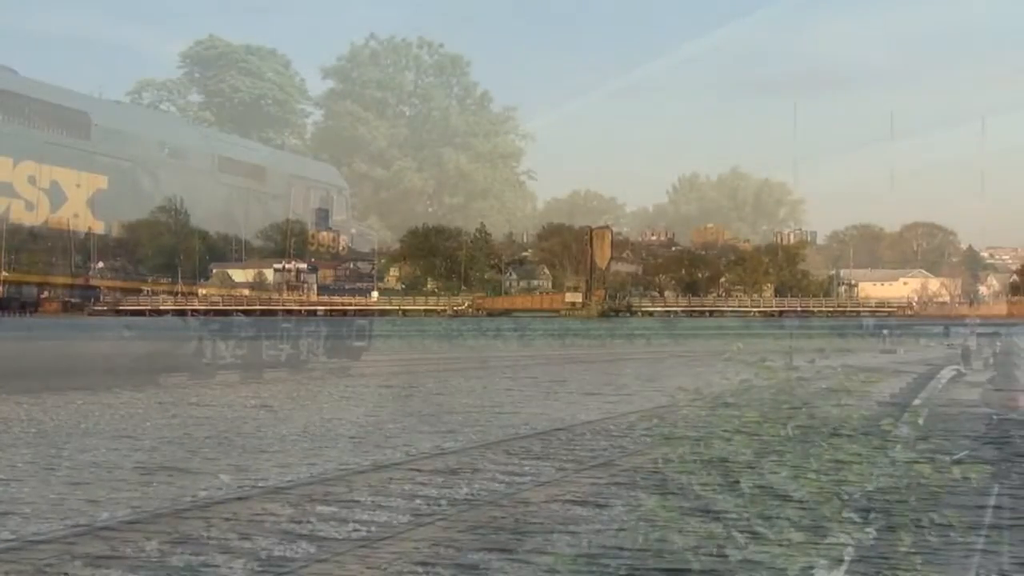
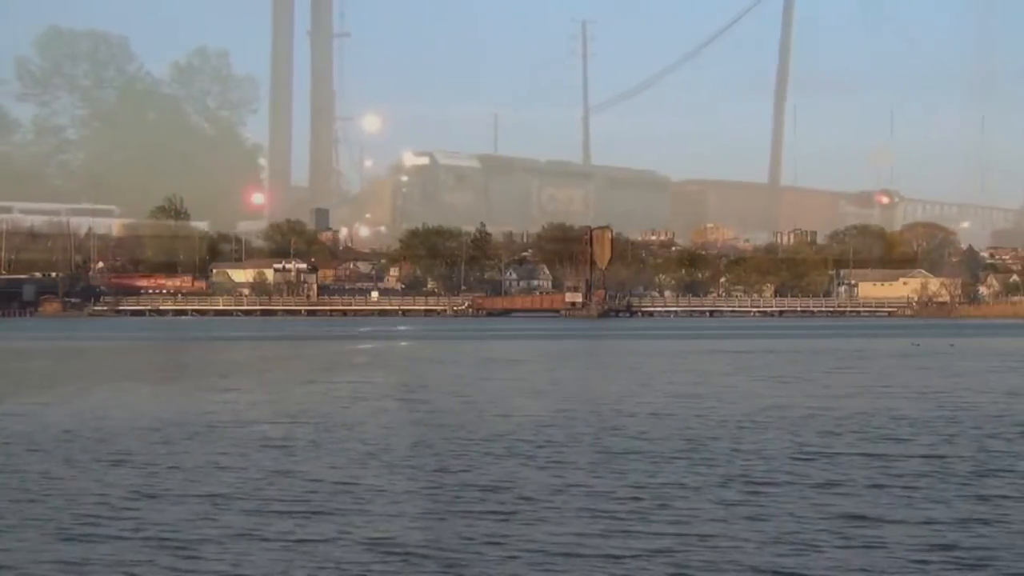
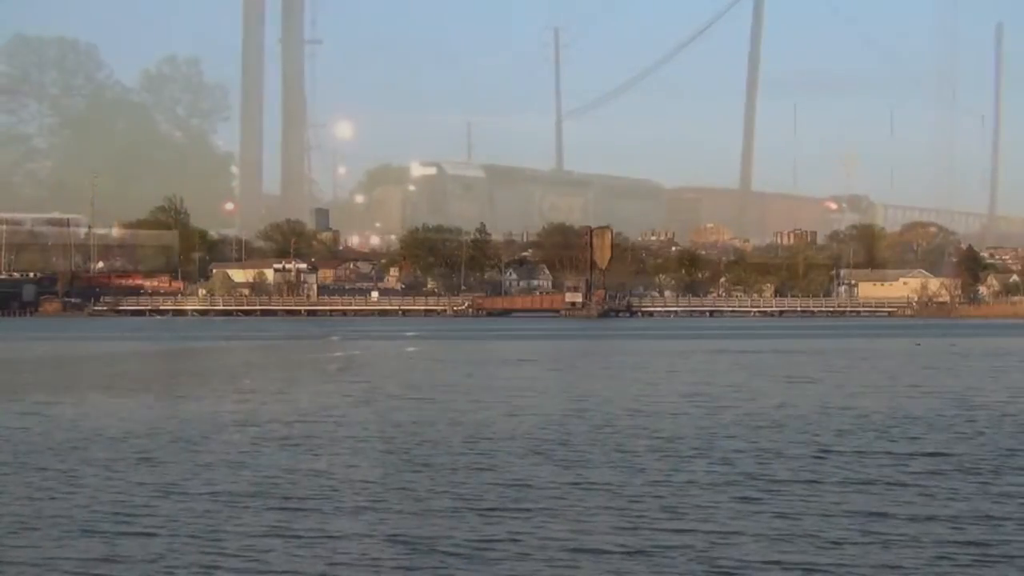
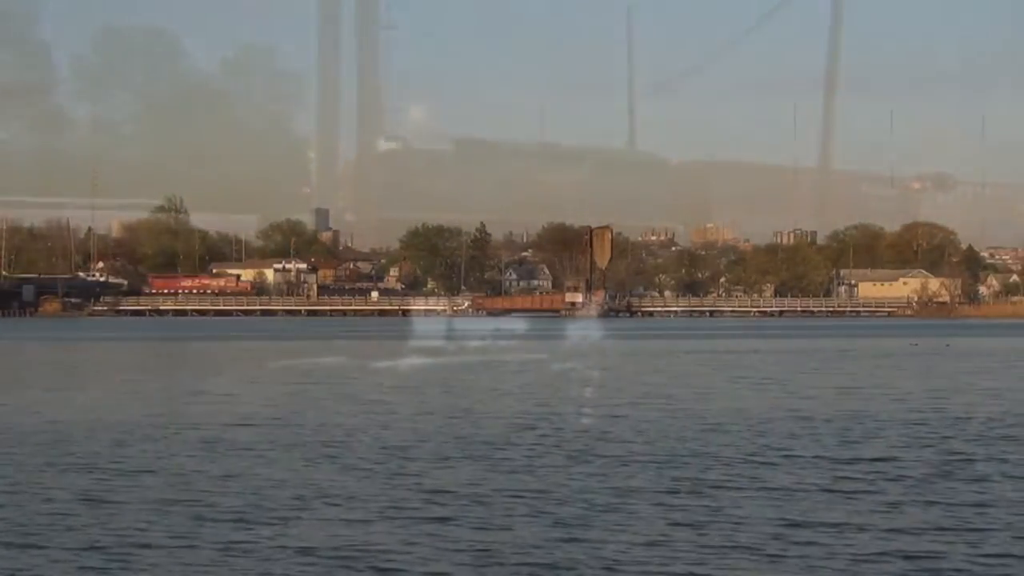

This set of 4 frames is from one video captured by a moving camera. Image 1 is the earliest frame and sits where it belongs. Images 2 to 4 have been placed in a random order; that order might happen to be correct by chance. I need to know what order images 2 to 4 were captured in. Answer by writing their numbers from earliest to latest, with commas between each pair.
3, 2, 4
